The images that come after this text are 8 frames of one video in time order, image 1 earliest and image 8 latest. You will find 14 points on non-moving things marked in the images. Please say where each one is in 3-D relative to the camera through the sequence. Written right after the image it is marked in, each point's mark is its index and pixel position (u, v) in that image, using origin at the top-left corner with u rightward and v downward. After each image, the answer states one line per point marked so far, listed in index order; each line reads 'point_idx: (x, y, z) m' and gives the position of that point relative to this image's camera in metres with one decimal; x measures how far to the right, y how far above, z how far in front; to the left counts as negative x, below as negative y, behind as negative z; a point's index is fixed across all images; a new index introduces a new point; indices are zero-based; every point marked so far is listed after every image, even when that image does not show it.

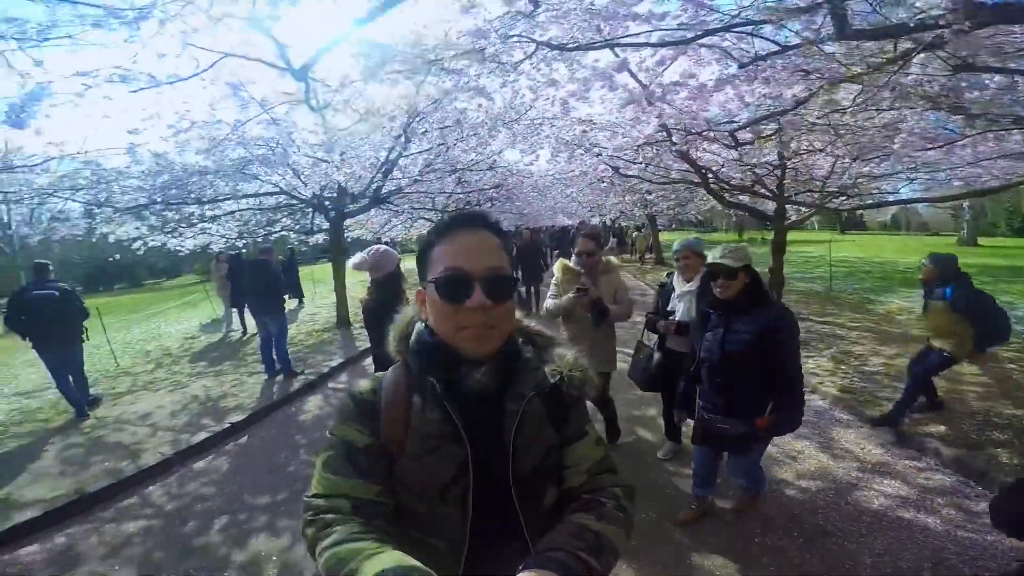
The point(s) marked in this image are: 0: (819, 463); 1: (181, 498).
0: (+2.1, -1.1, +3.7) m
1: (-2.4, -1.6, +4.1) m
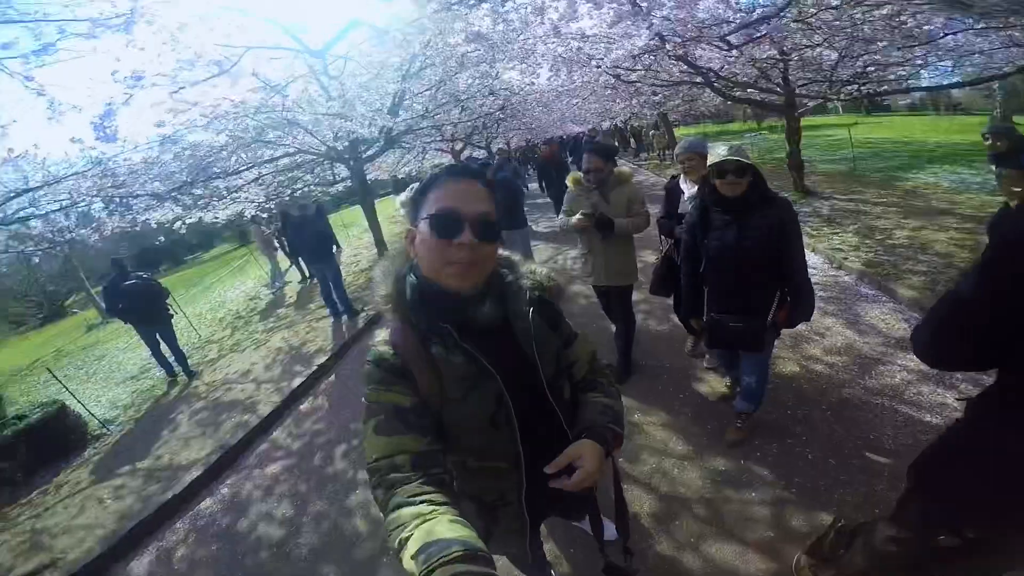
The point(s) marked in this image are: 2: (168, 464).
0: (+2.5, -0.4, +4.1) m
1: (-1.8, -1.3, +4.8) m
2: (-3.1, -1.5, +4.9) m
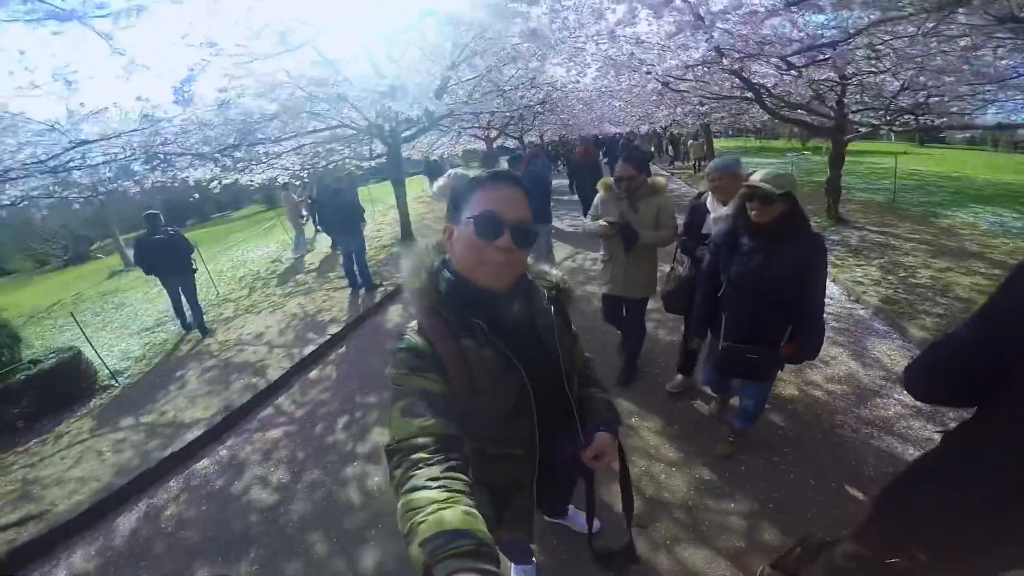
0: (+2.5, -0.6, +4.1) m
1: (-1.9, -1.0, +5.0) m
2: (-3.2, -1.1, +5.1) m
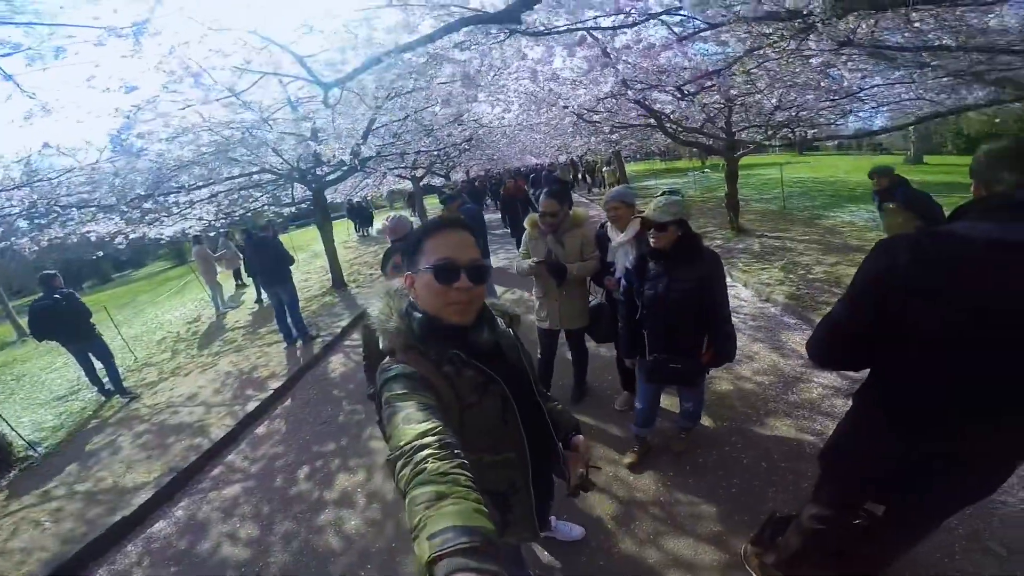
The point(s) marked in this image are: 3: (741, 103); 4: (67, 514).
0: (+2.2, -0.6, +4.6) m
1: (-2.2, -1.5, +4.8) m
2: (-3.5, -1.7, +4.8) m
3: (+3.2, +2.6, +7.5) m
4: (-3.7, -1.8, +4.5) m
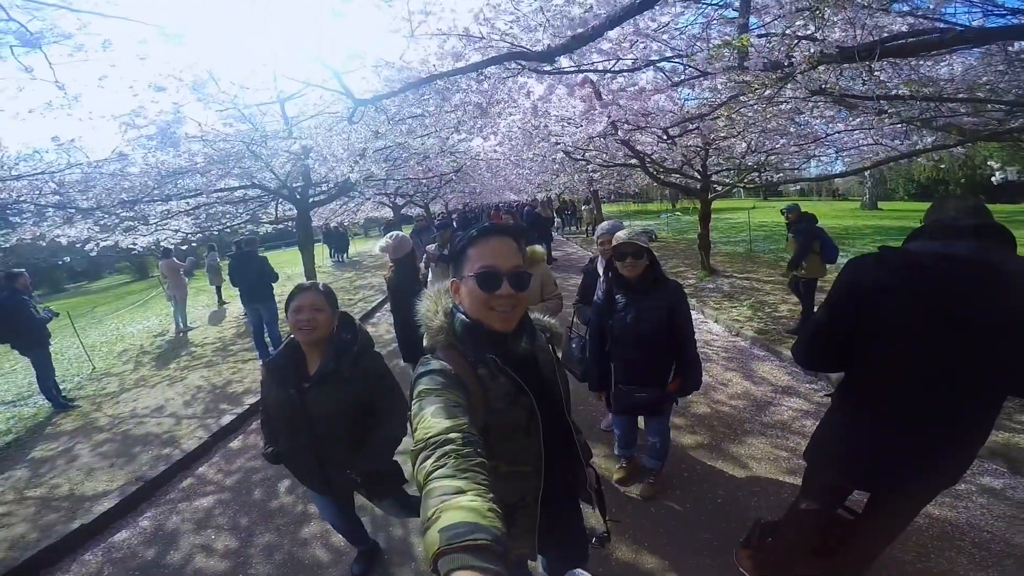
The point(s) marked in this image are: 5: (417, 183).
0: (+2.0, -0.9, +4.9) m
1: (-2.4, -1.6, +4.8) m
2: (-3.7, -1.8, +4.6) m
3: (+3.0, +2.1, +8.1) m
4: (-3.8, -1.8, +4.3) m
5: (-2.0, +2.2, +11.8) m
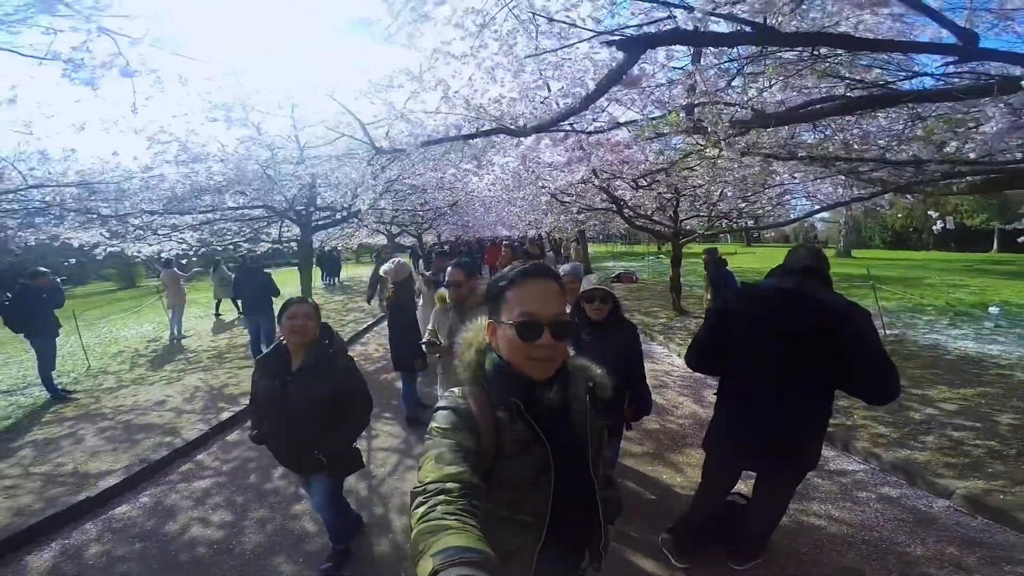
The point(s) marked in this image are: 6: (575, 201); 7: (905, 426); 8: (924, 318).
0: (+1.8, -1.2, +5.5) m
1: (-2.6, -1.7, +5.2) m
2: (-3.9, -1.7, +5.0) m
3: (+2.9, +1.4, +8.9) m
4: (-4.1, -1.8, +4.7) m
5: (-2.2, +1.6, +12.5) m
6: (+1.1, +1.5, +9.8) m
7: (+3.6, -1.4, +5.1) m
8: (+7.7, -0.7, +10.3) m
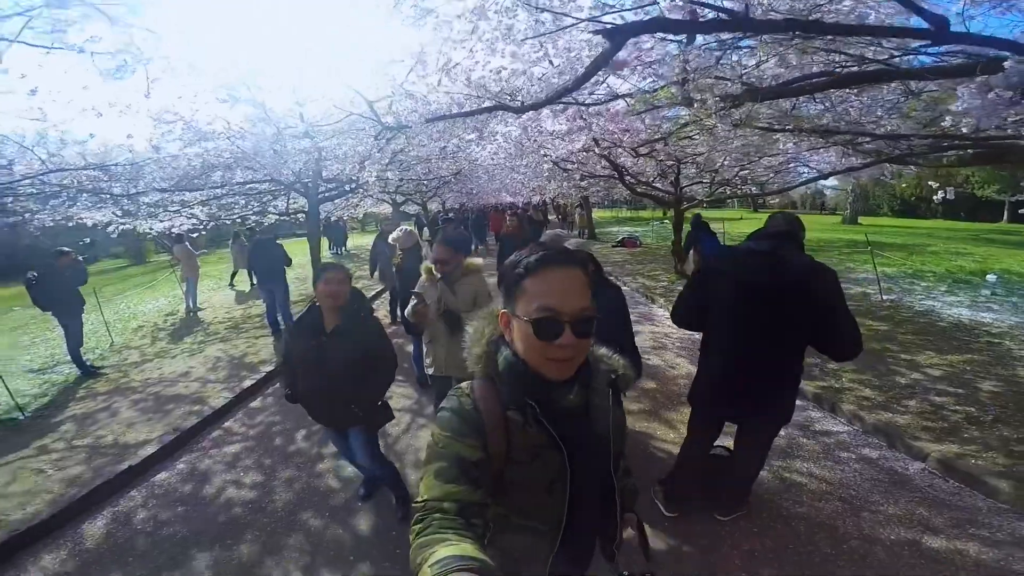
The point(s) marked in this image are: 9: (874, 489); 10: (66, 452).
0: (+1.9, -0.9, +5.8) m
1: (-2.6, -1.4, +5.6) m
2: (-3.9, -1.5, +5.4) m
3: (+2.9, +2.0, +8.9) m
4: (-4.0, -1.6, +5.1) m
5: (-2.2, +2.4, +12.6) m
6: (+1.2, +2.2, +9.9) m
7: (+3.7, -1.0, +5.4) m
8: (+7.8, +0.1, +10.5) m
9: (+2.5, -1.4, +3.8) m
10: (-4.3, -1.6, +5.3) m
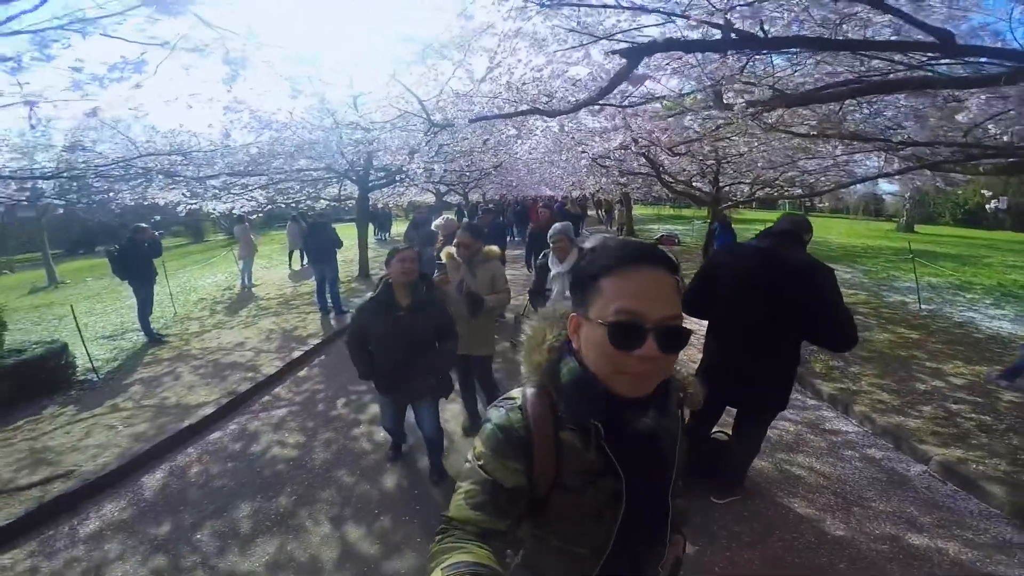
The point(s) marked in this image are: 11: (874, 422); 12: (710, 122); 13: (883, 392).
0: (+2.1, -0.8, +6.0) m
1: (-2.3, -1.2, +6.1) m
2: (-3.6, -1.2, +6.0) m
3: (+3.5, +2.0, +9.0) m
4: (-3.8, -1.3, +5.7) m
5: (-1.2, +2.7, +13.0) m
6: (+1.9, +2.3, +10.1) m
7: (+3.9, -1.1, +5.5) m
8: (+8.4, -0.1, +10.2) m
9: (+2.6, -1.4, +4.0) m
10: (-4.0, -1.3, +6.0) m
11: (+3.2, -1.2, +4.9) m
12: (+2.3, +1.9, +6.4) m
13: (+3.7, -1.0, +5.5) m
